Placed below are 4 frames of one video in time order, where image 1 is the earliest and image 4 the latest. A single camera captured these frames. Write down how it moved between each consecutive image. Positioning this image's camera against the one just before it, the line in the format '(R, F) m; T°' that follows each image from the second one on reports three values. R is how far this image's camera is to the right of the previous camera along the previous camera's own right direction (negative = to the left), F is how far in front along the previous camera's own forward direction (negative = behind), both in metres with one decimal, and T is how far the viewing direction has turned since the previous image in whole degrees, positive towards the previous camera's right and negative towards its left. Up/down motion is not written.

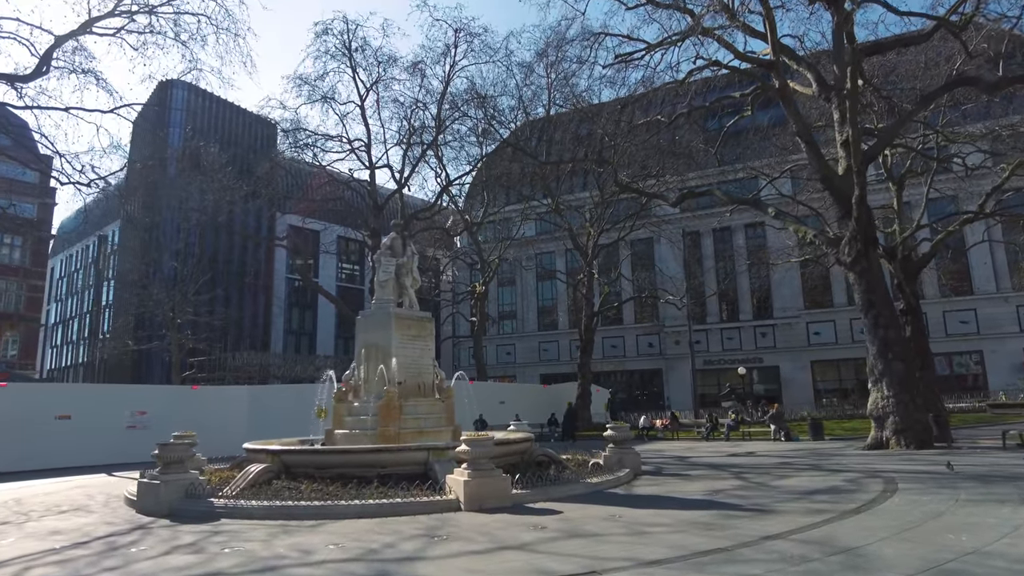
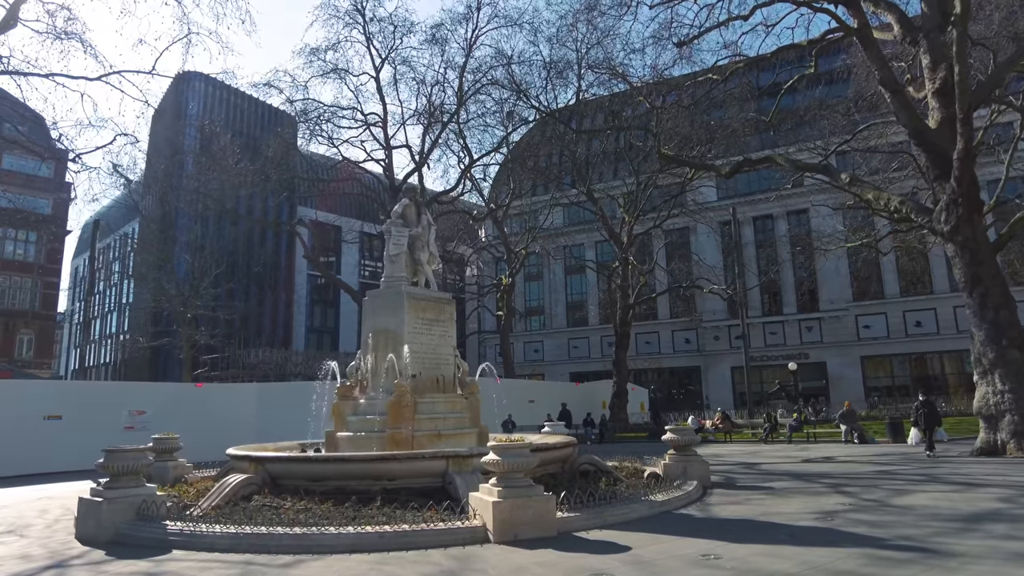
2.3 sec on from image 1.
(-0.2, +2.1) m; -2°
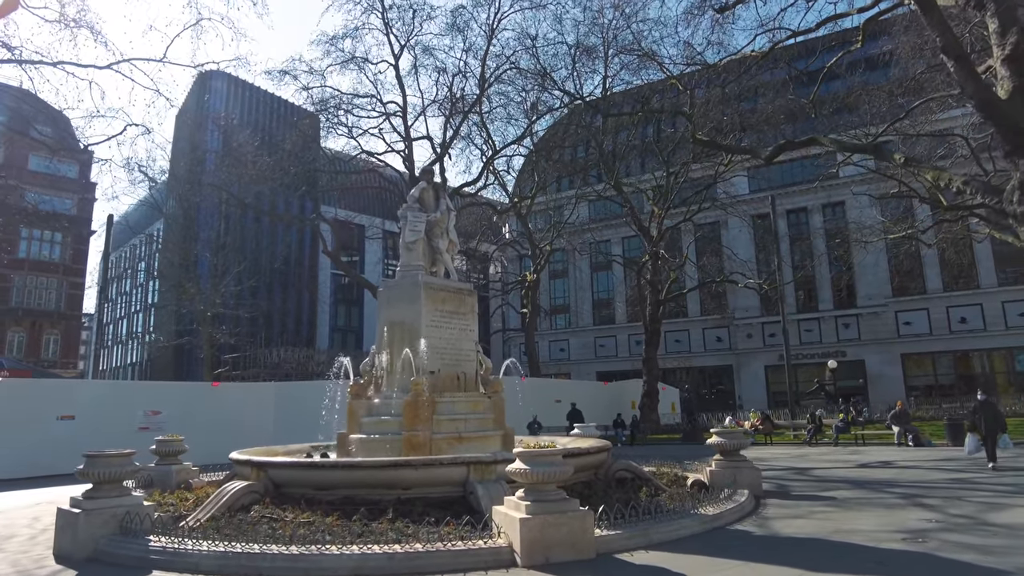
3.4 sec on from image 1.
(0.0, +0.9) m; -2°
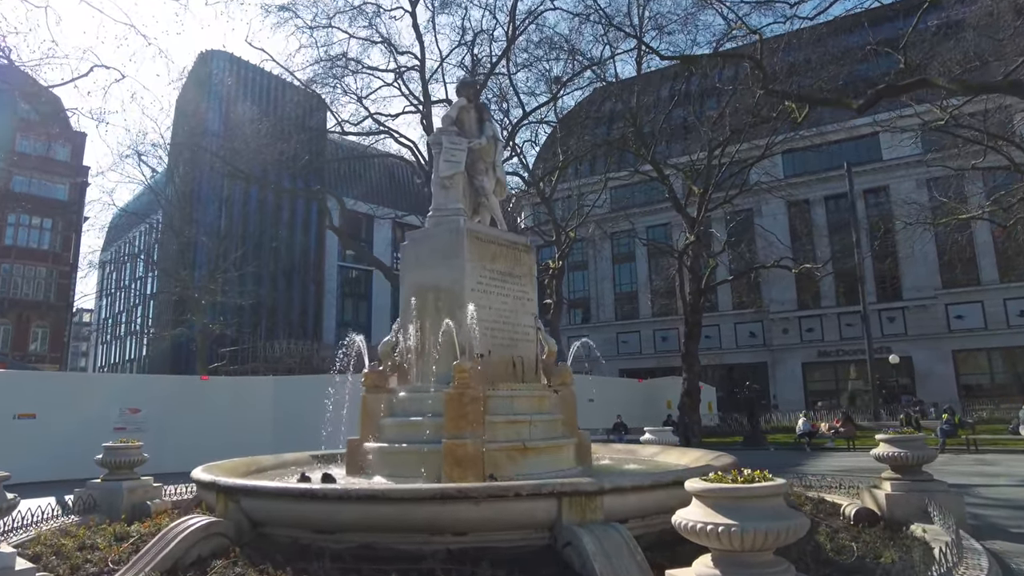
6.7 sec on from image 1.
(-0.7, +2.7) m; -1°
